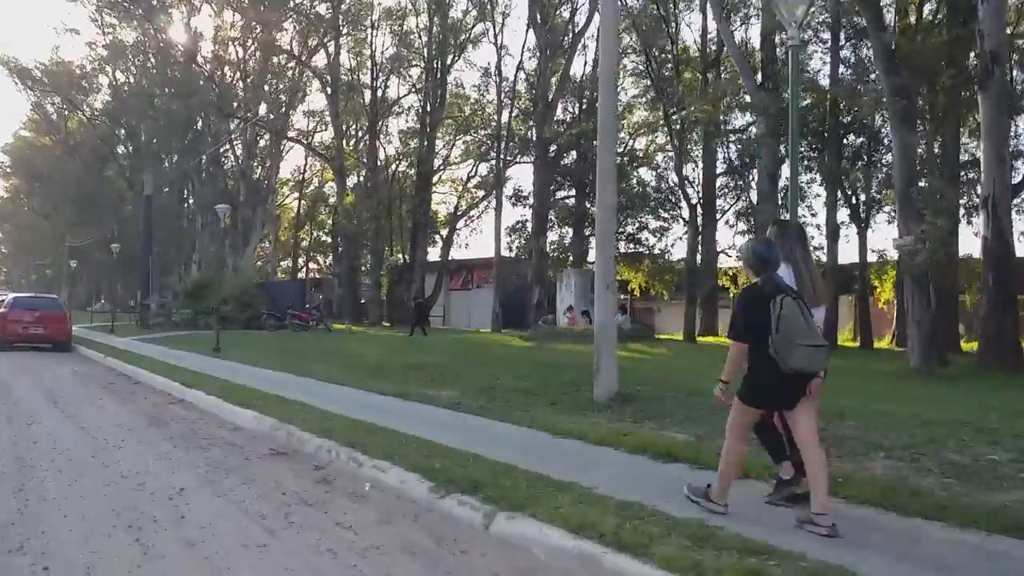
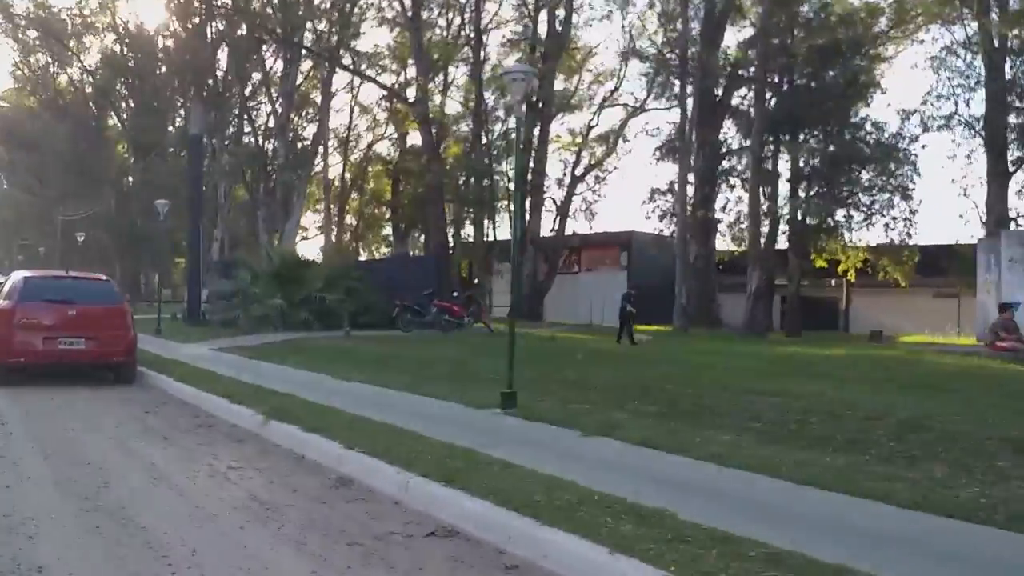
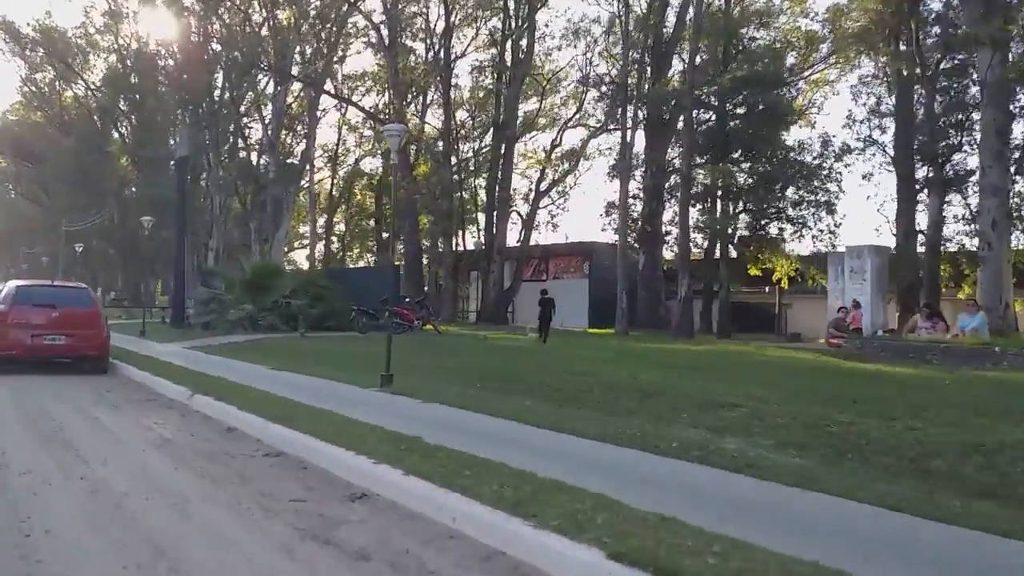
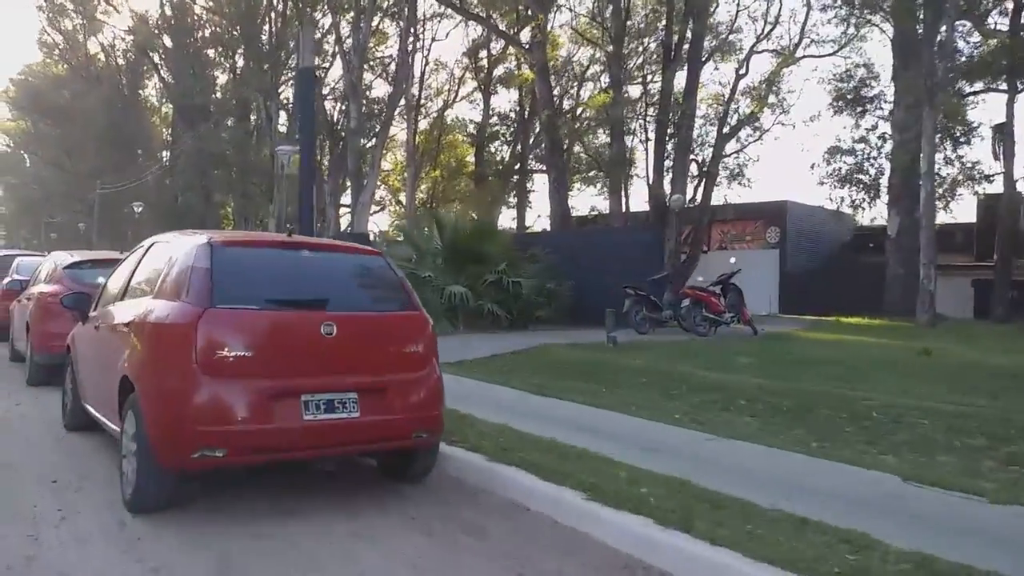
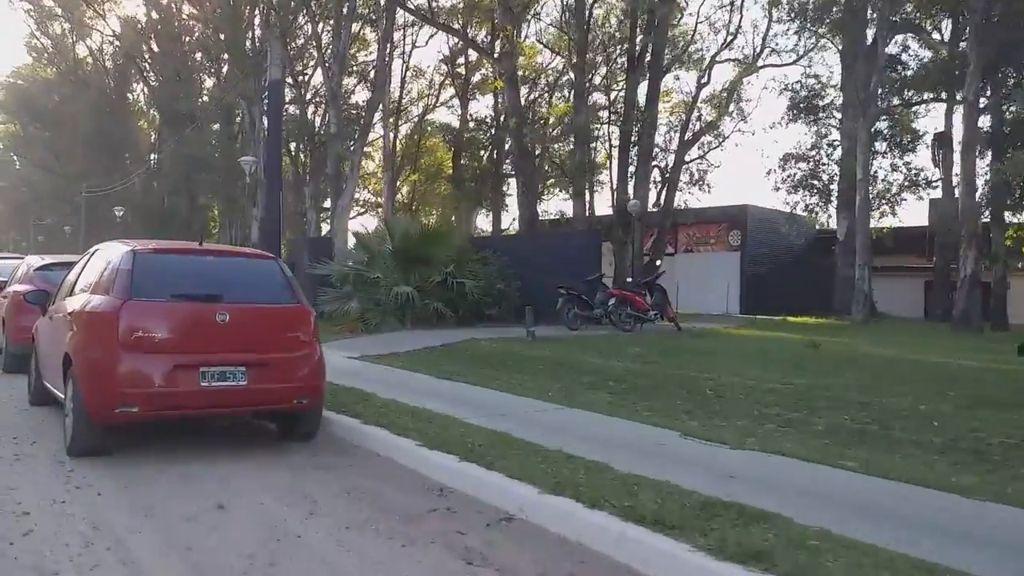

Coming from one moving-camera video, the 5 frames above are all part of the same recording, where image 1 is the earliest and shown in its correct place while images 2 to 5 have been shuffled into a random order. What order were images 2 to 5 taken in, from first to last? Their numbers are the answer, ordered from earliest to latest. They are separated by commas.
3, 2, 5, 4
